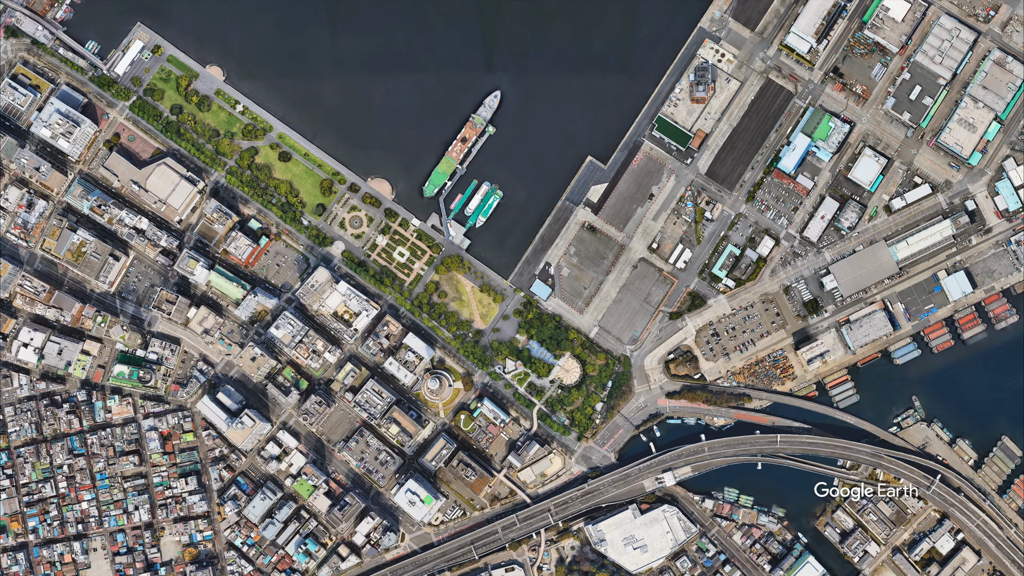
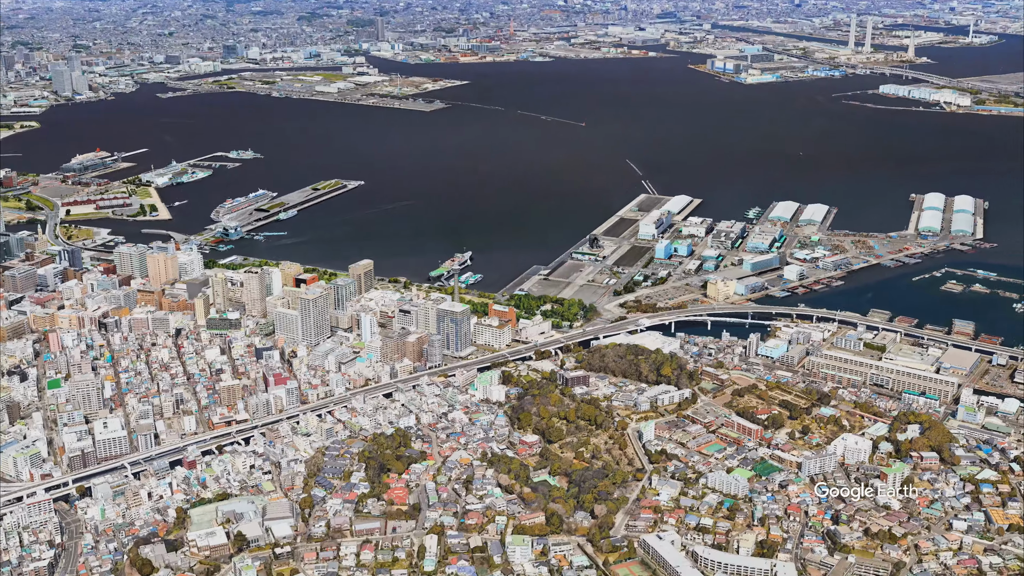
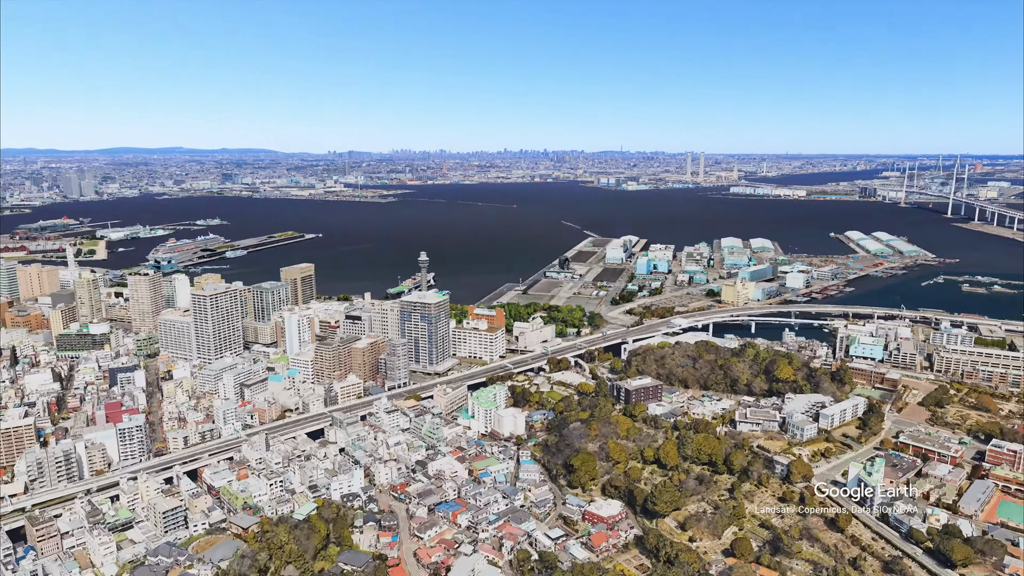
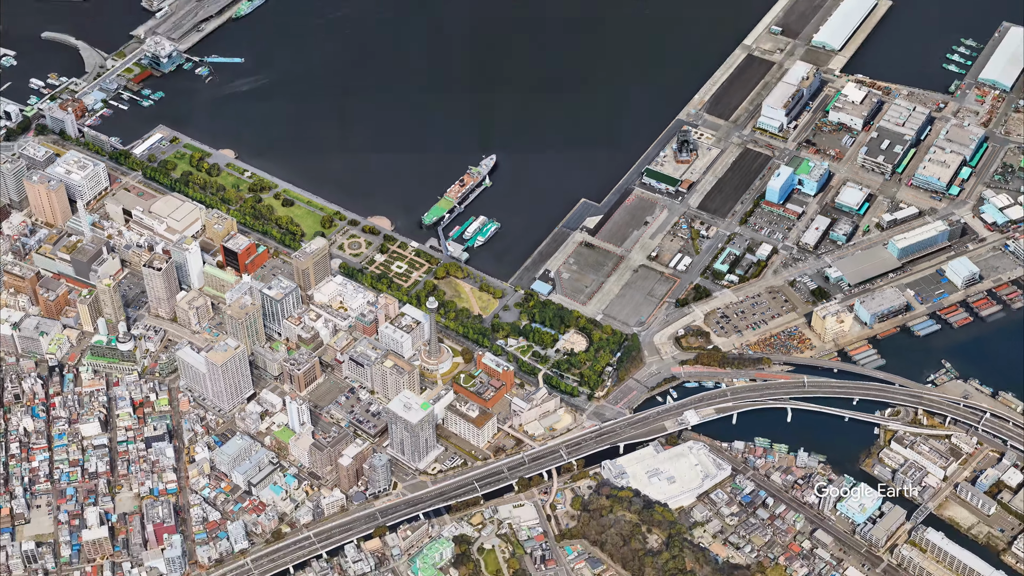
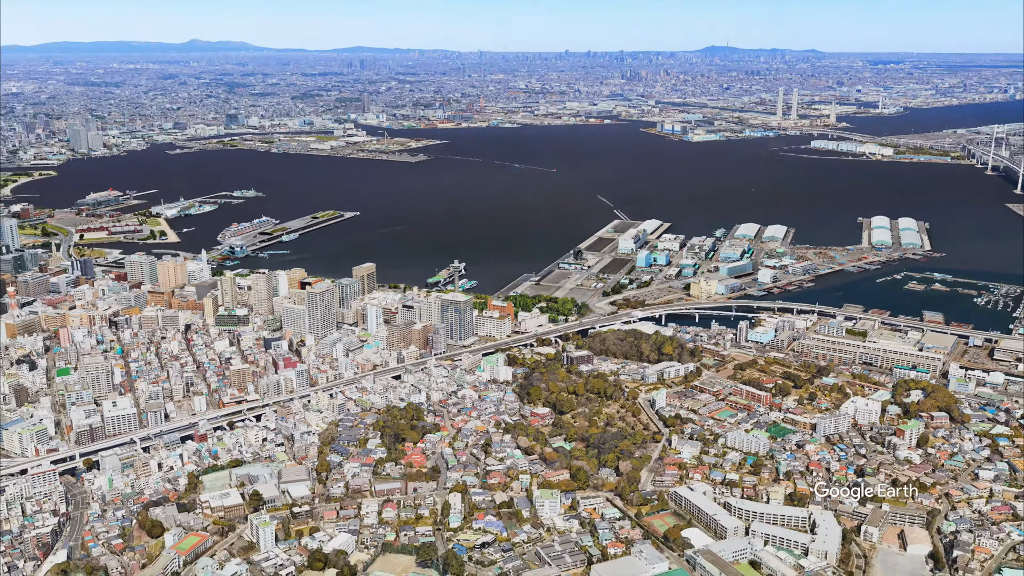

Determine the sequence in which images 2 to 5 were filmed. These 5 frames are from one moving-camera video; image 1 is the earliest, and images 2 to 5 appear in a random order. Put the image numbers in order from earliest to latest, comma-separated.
4, 2, 5, 3
